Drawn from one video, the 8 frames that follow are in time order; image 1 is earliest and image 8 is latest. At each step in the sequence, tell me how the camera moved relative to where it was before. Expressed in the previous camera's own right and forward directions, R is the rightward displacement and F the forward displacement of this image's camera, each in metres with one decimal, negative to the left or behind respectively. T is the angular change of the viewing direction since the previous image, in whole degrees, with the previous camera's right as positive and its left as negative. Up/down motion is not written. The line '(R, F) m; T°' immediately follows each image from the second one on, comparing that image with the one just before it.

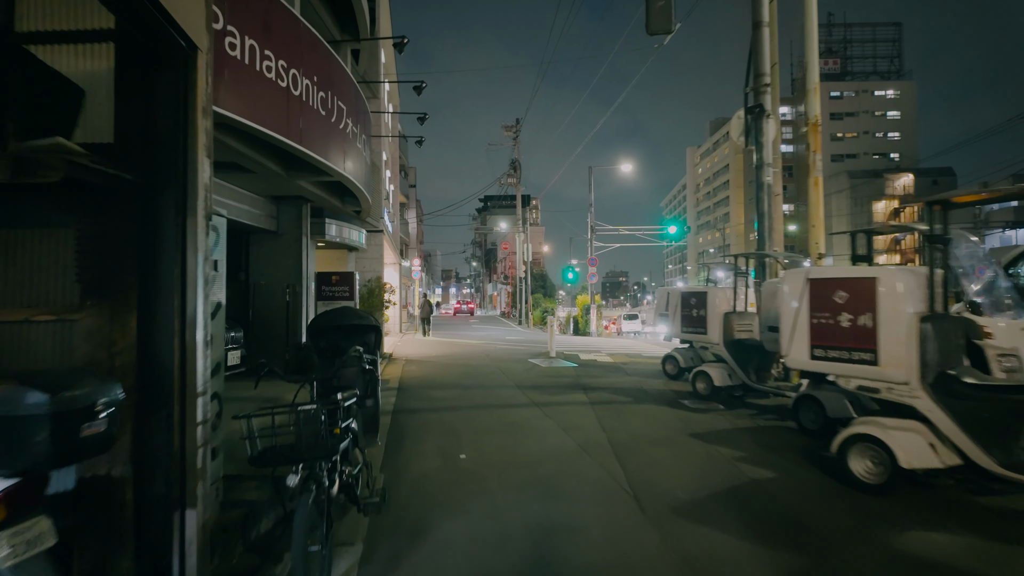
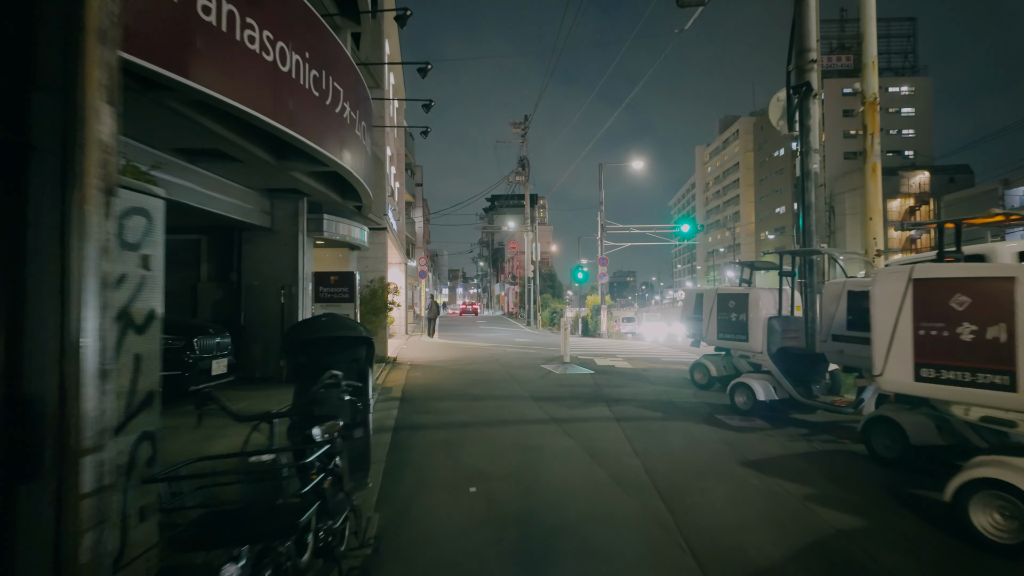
(-0.1, +1.0) m; -1°
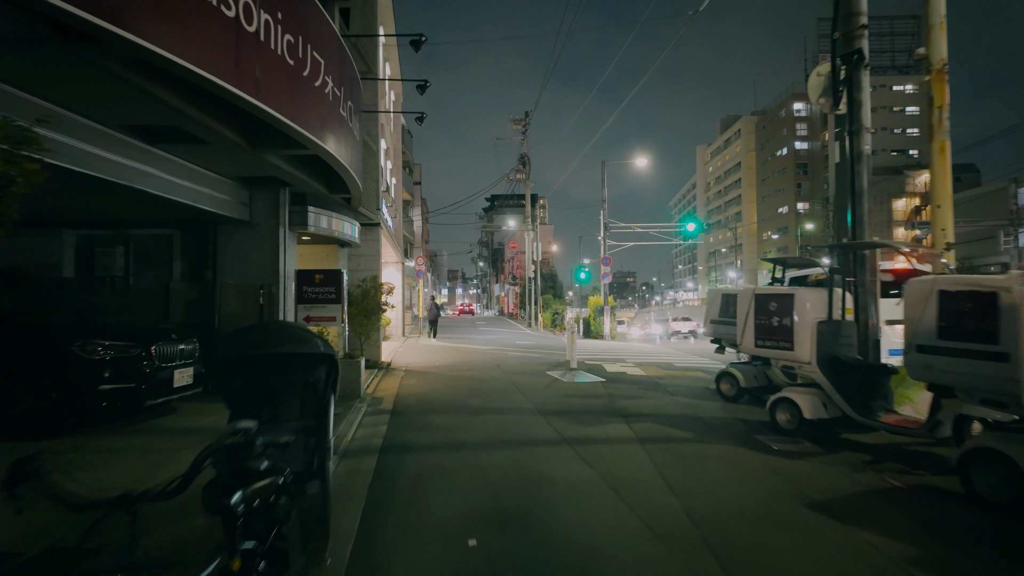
(-0.1, +1.1) m; 0°
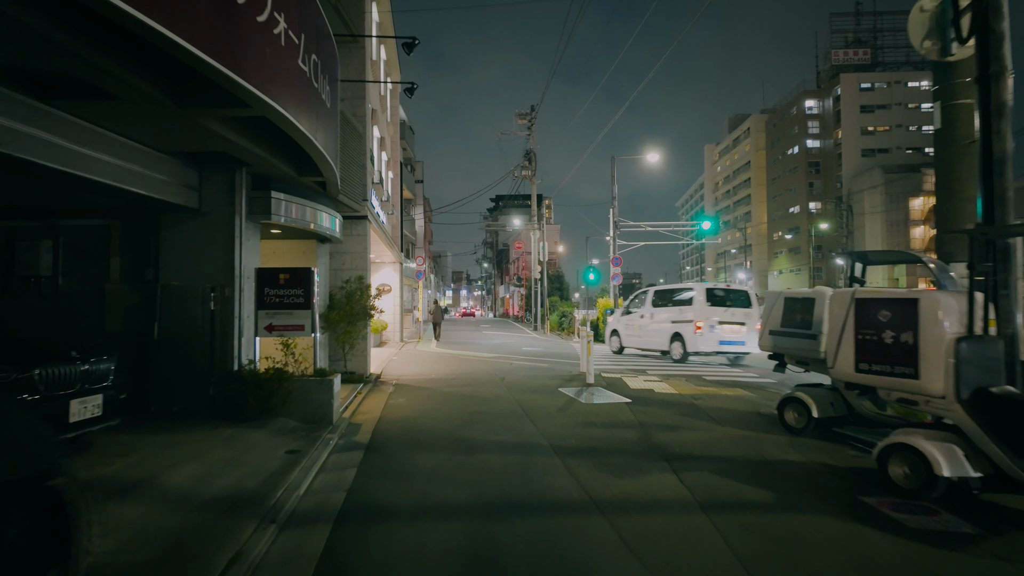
(0.0, +1.9) m; 0°
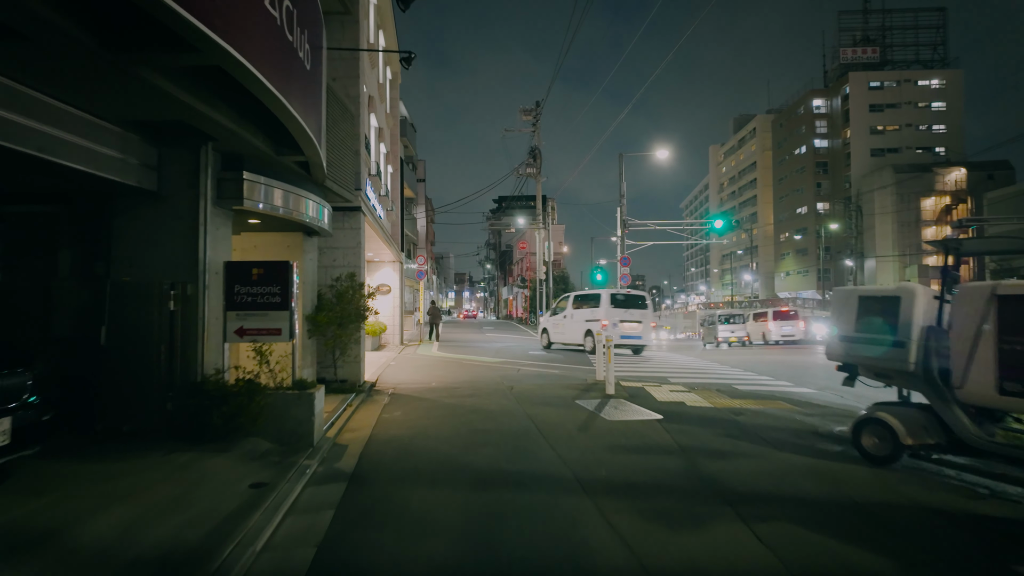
(-0.1, +1.3) m; 0°
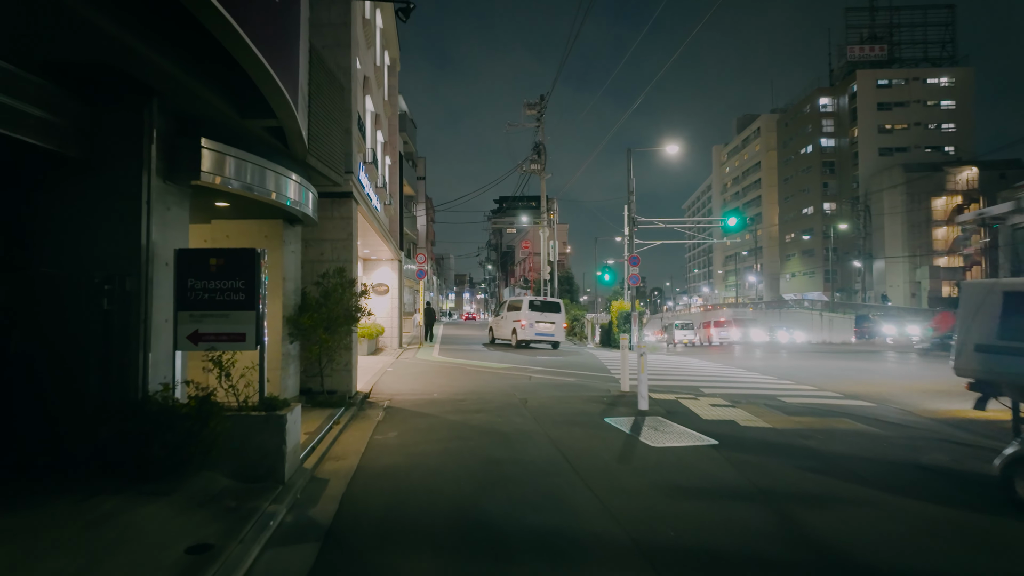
(-0.2, +1.5) m; 0°
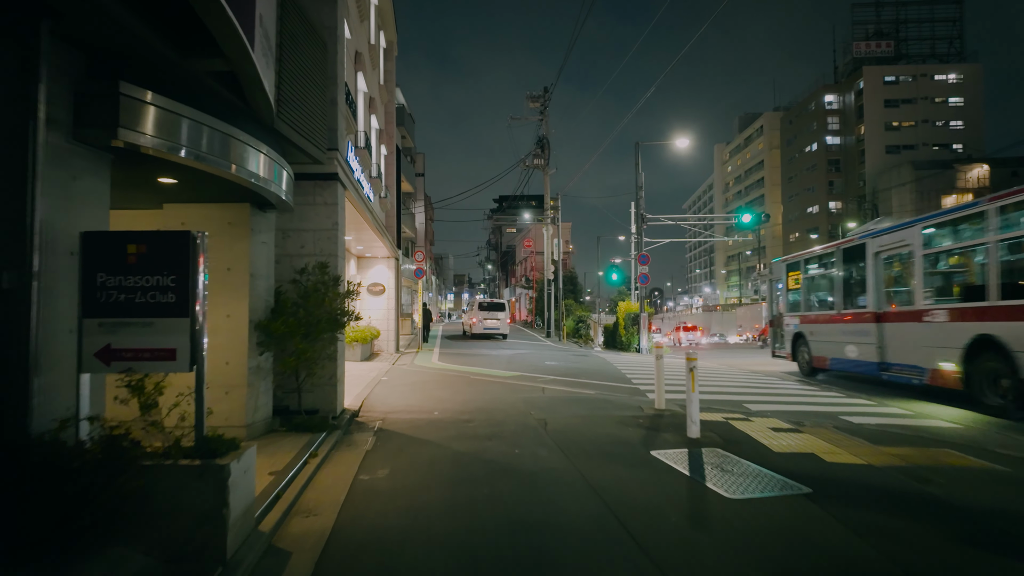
(-0.2, +1.7) m; 0°
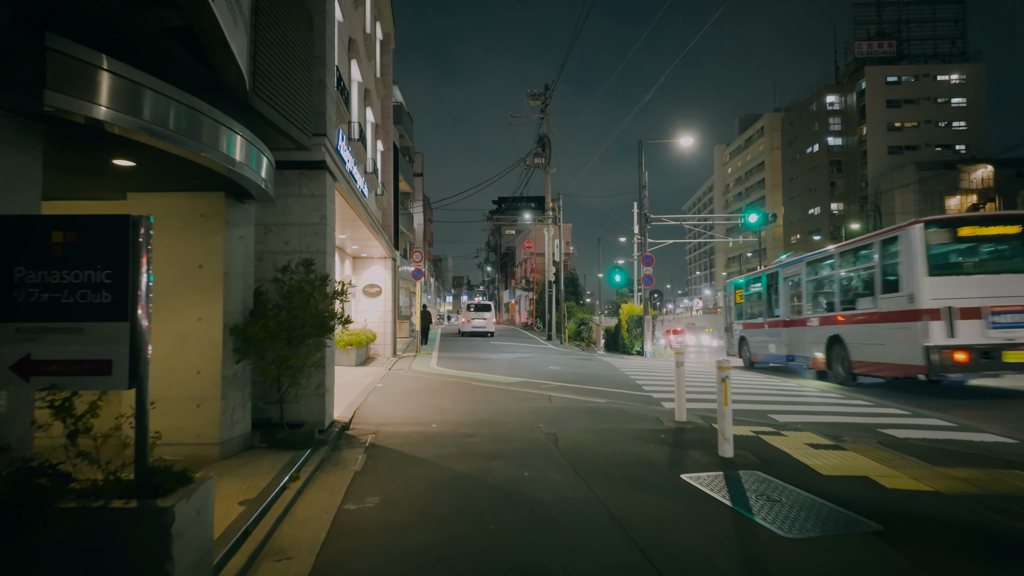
(-0.1, +0.8) m; 0°
